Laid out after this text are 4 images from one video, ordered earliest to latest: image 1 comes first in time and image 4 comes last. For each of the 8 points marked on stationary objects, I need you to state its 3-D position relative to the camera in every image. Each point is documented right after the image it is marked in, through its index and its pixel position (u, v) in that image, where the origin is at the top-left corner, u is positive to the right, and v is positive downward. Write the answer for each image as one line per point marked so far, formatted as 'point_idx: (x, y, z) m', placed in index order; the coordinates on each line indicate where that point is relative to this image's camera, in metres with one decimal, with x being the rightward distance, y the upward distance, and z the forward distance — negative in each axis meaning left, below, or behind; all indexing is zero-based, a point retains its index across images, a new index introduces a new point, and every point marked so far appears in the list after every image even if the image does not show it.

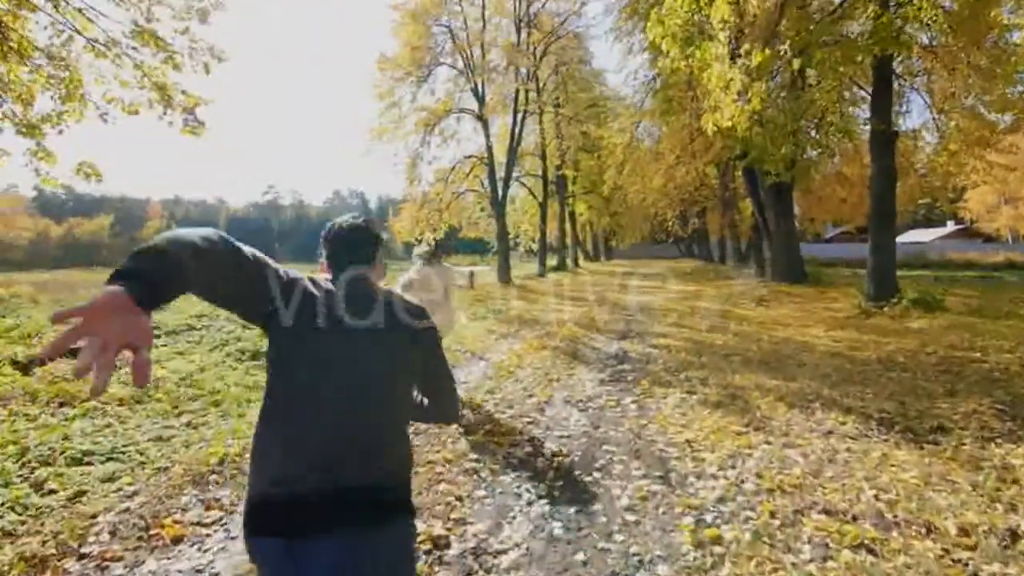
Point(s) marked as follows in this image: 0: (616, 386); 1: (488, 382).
0: (+1.8, -1.7, +8.8) m
1: (-0.4, -1.7, +9.2) m
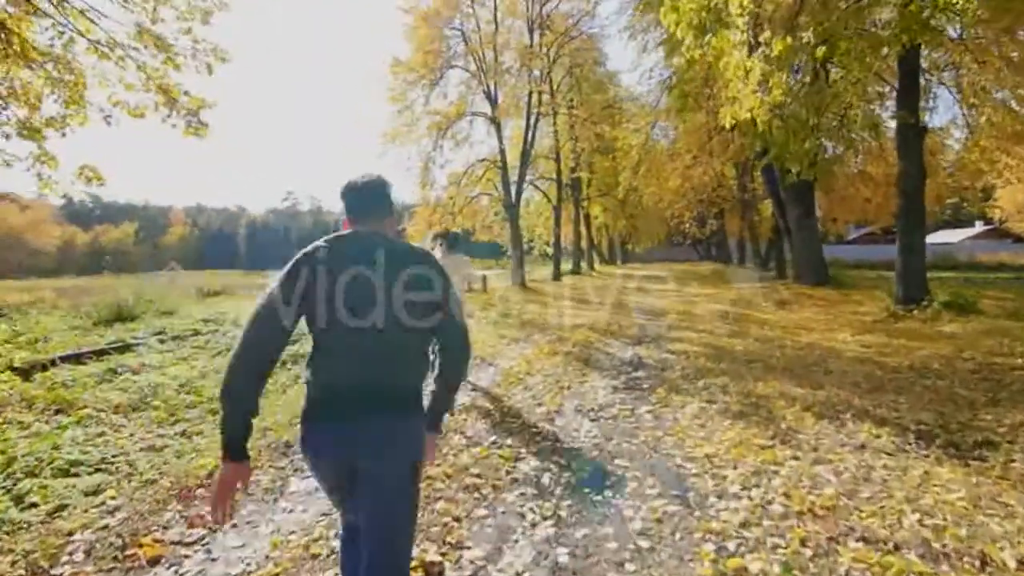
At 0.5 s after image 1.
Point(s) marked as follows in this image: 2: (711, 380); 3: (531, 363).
0: (+2.0, -1.7, +8.3) m
1: (-0.3, -1.8, +8.8) m
2: (+3.5, -1.6, +8.8) m
3: (+0.4, -1.6, +10.8) m
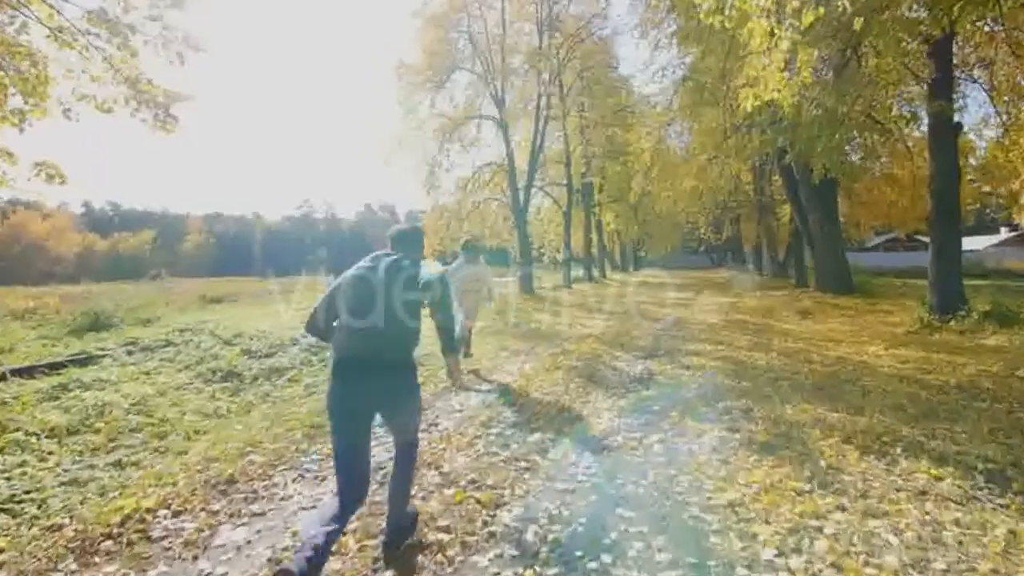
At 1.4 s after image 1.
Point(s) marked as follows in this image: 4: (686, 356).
0: (+1.8, -1.9, +7.2) m
1: (-0.4, -1.9, +7.8) m
2: (+3.3, -1.7, +7.6) m
3: (+0.3, -1.7, +9.7) m
4: (+3.9, -1.5, +11.3) m
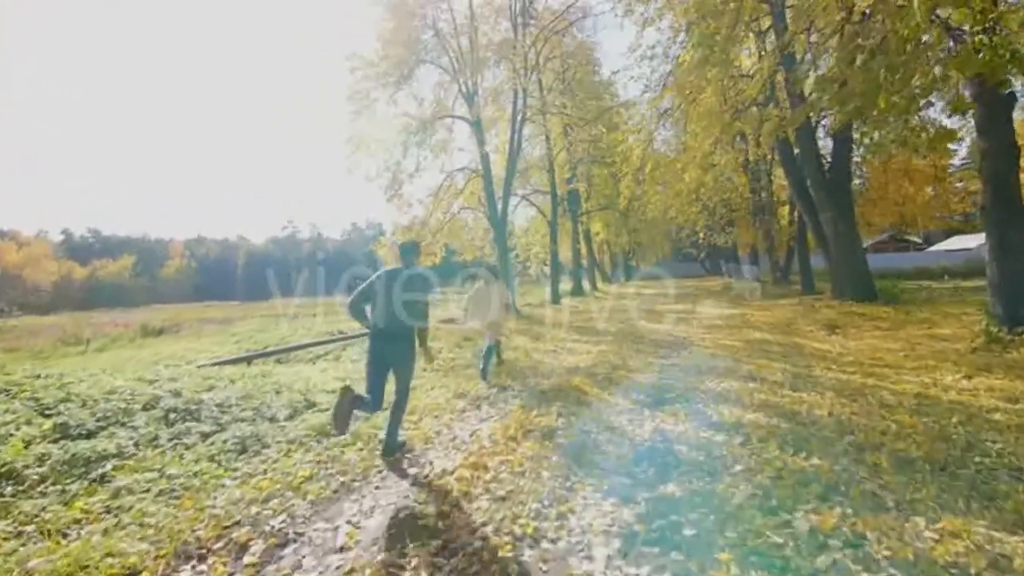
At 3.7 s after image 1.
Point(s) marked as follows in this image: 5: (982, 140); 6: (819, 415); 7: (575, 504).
0: (+1.2, -2.1, +3.9) m
1: (-1.1, -2.3, +4.4) m
2: (+2.7, -2.0, +4.4) m
3: (-0.4, -2.1, +6.4) m
4: (+3.1, -1.8, +8.1) m
5: (+12.6, +4.0, +13.5) m
6: (+4.4, -1.8, +7.3) m
7: (+0.6, -2.1, +5.1) m
